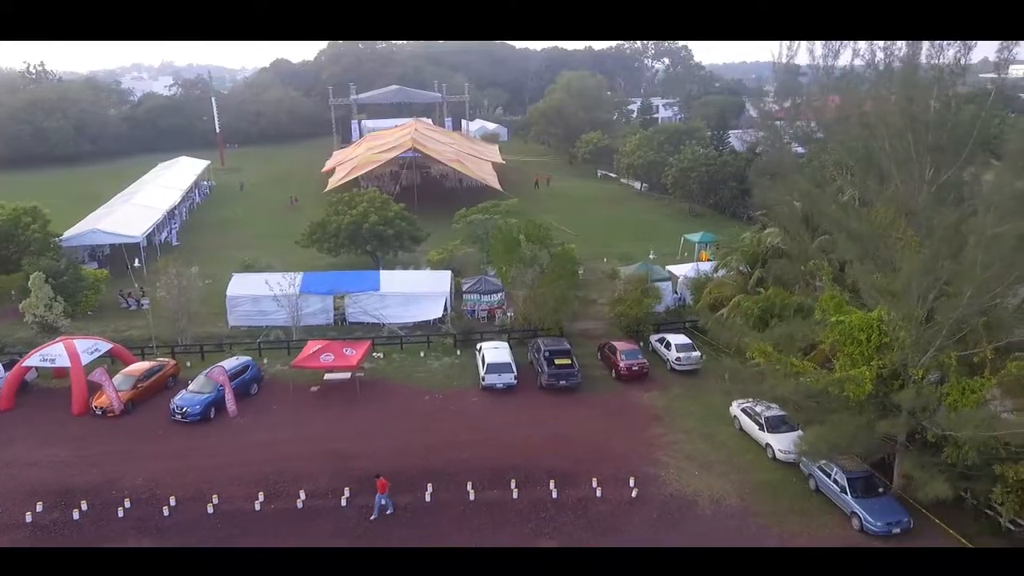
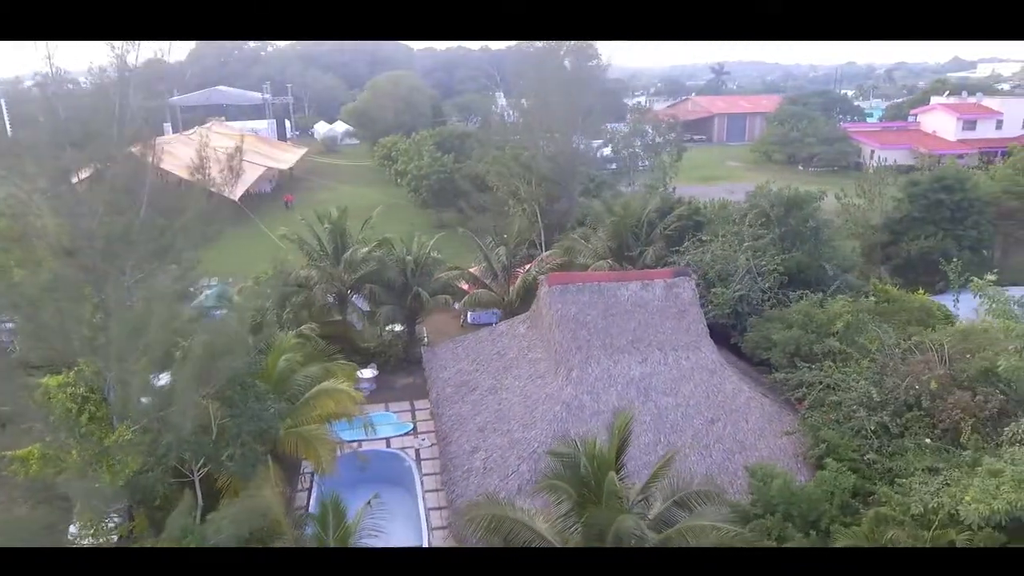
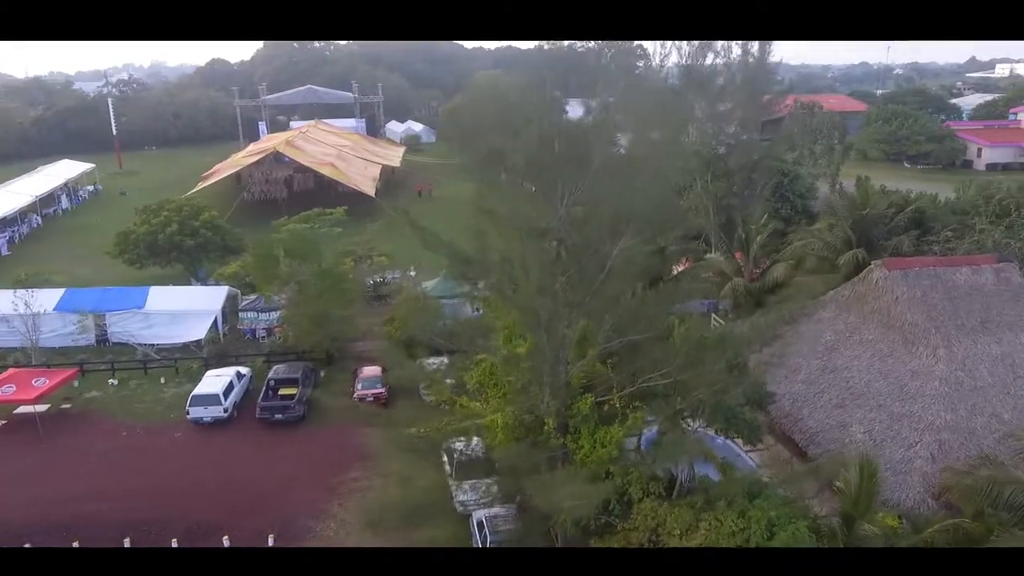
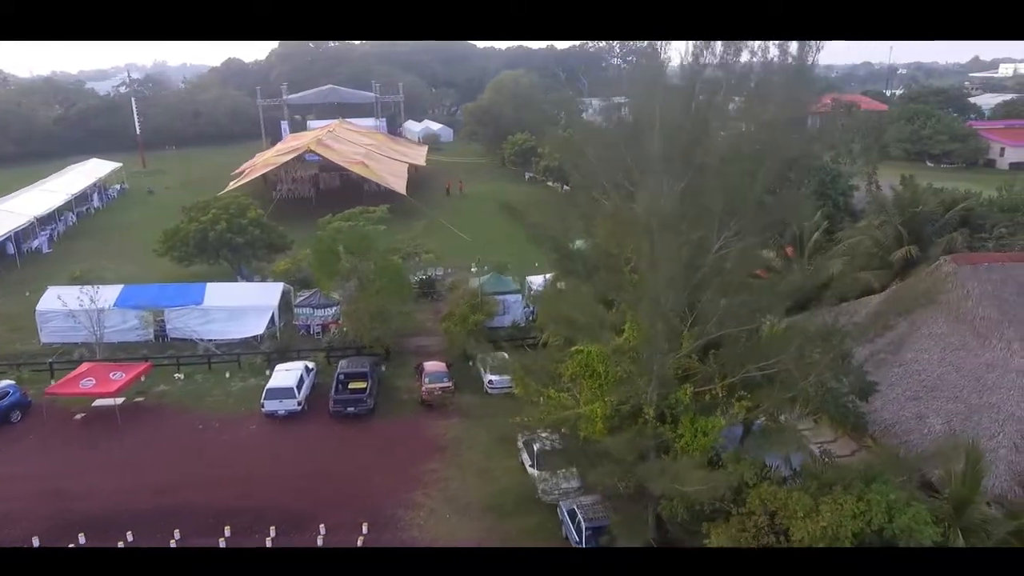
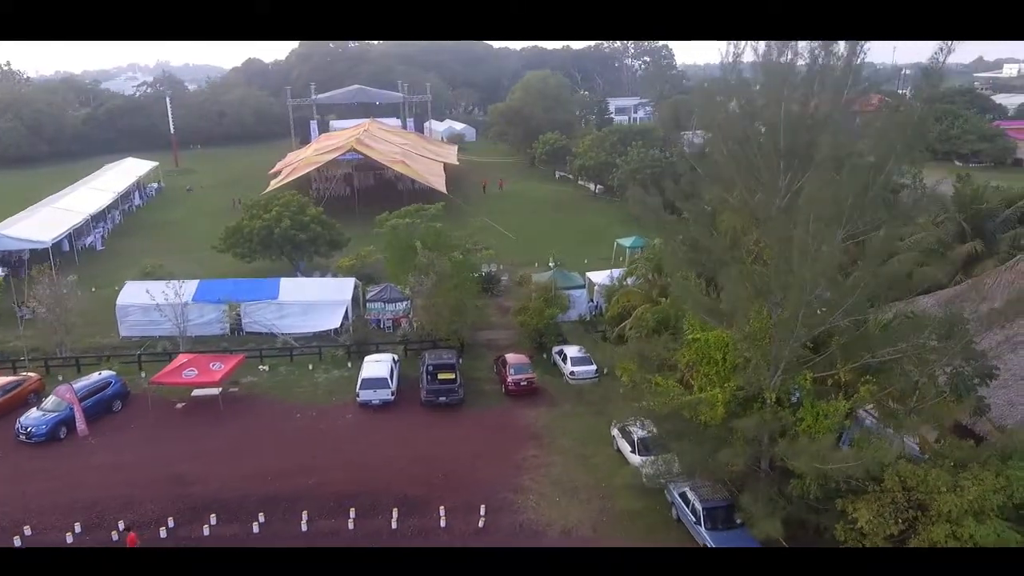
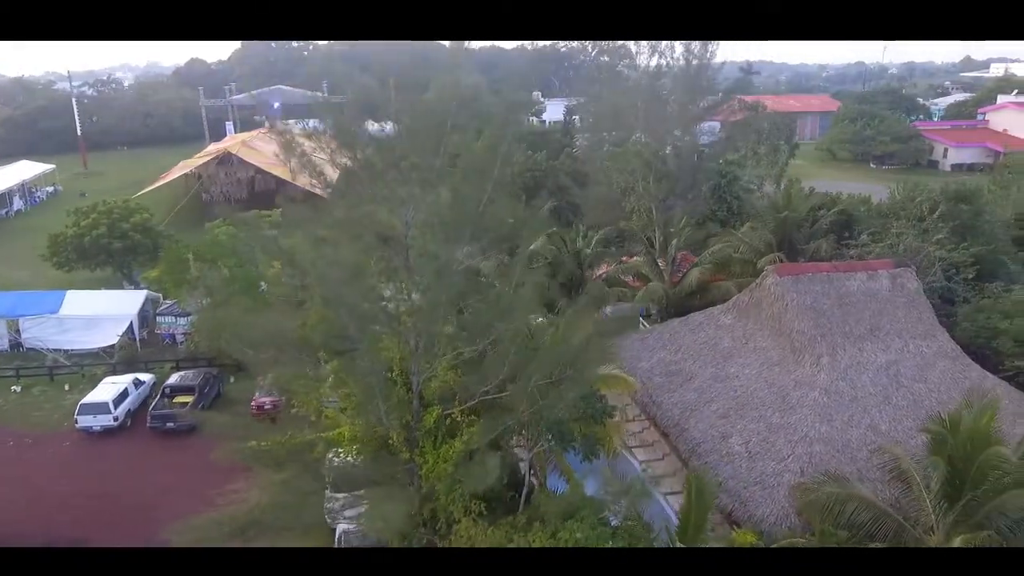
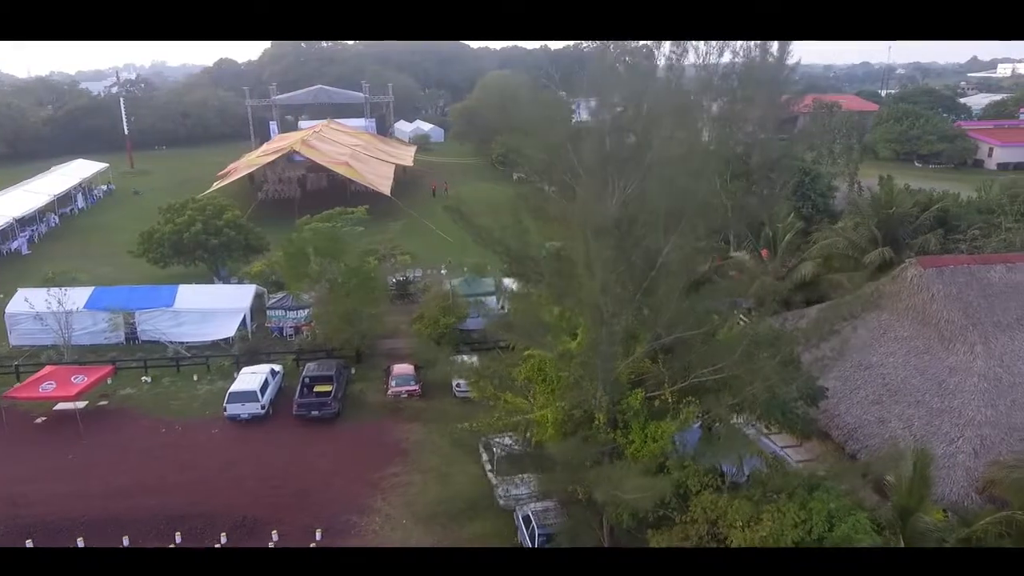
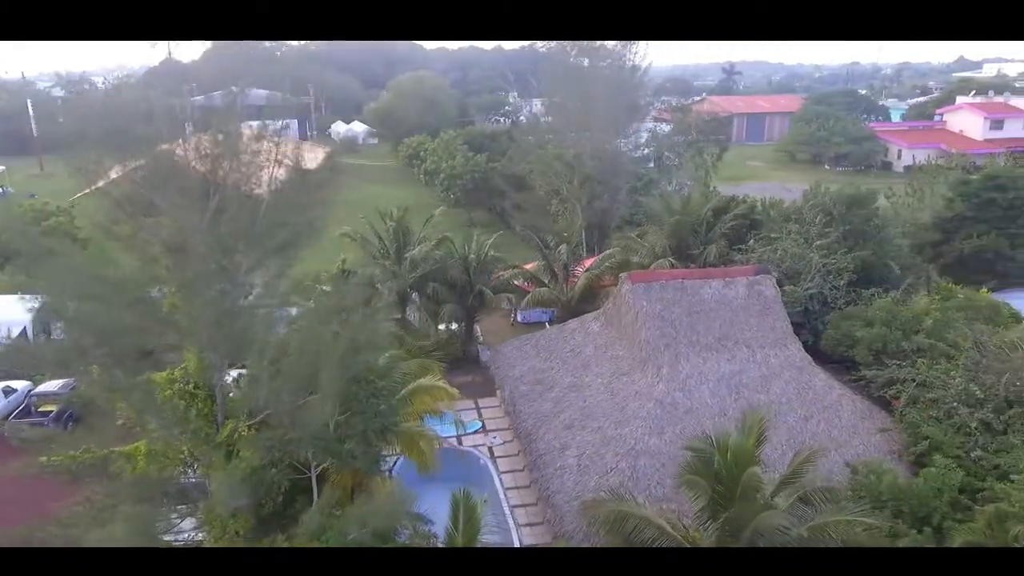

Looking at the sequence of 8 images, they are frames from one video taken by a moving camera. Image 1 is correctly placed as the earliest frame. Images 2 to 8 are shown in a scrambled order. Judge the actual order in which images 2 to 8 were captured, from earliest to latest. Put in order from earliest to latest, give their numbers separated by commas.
5, 4, 7, 3, 6, 8, 2
